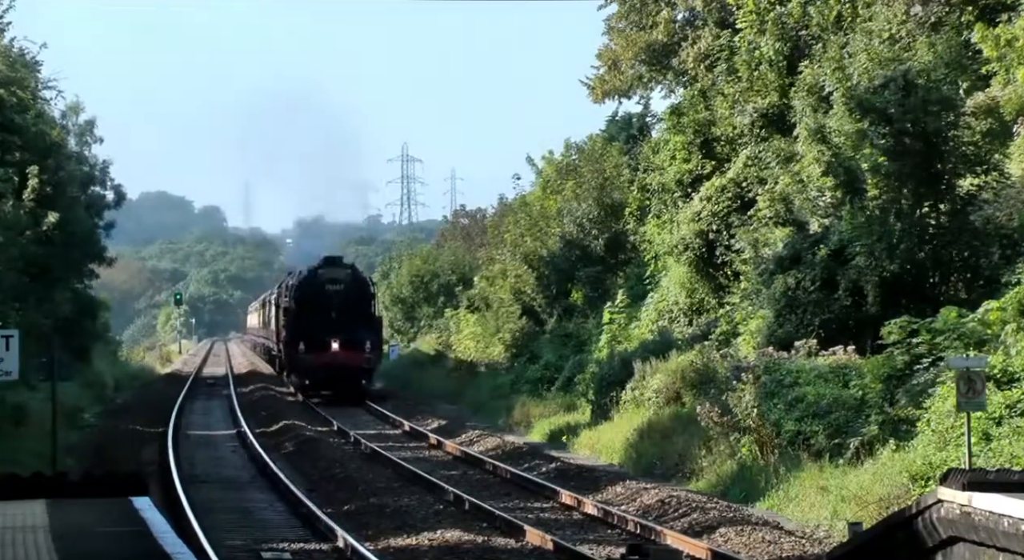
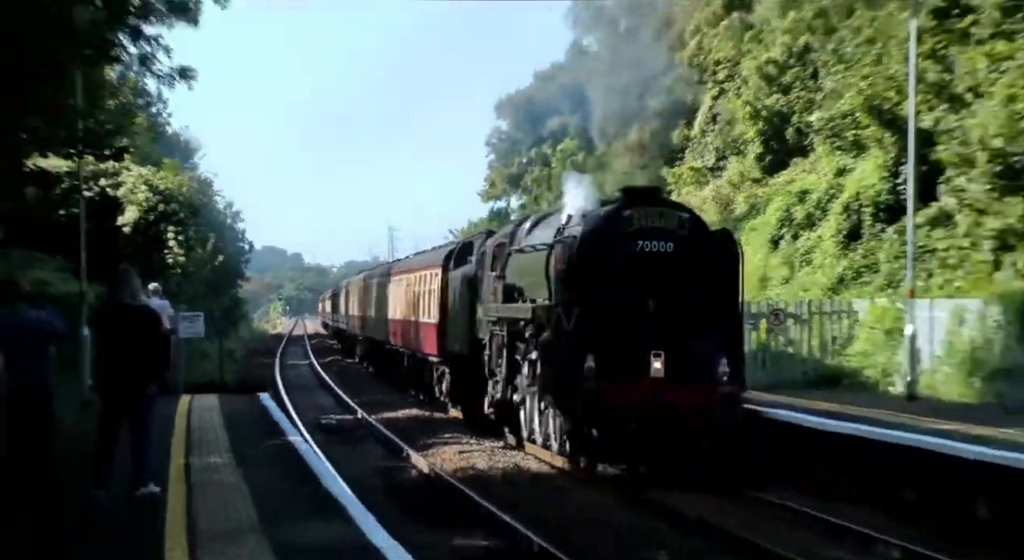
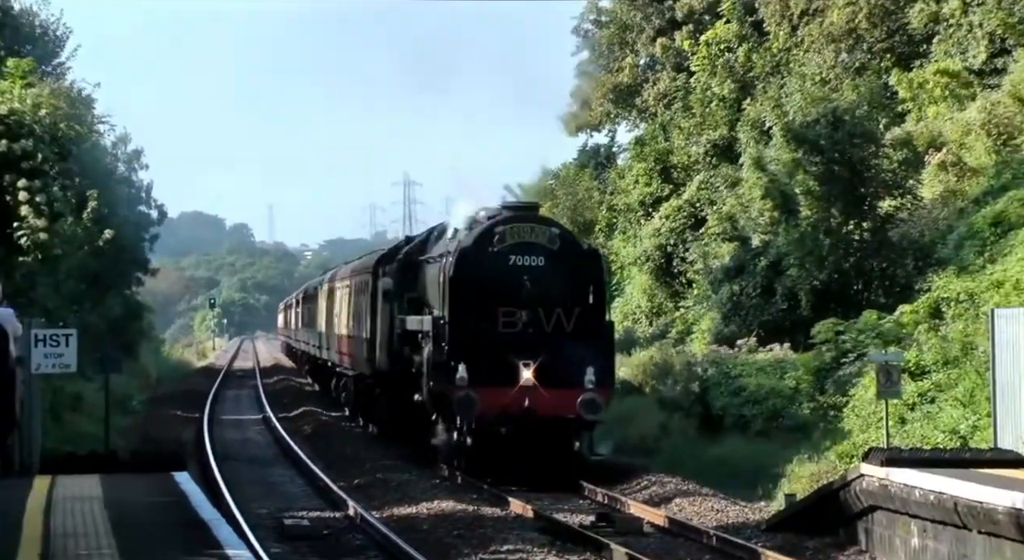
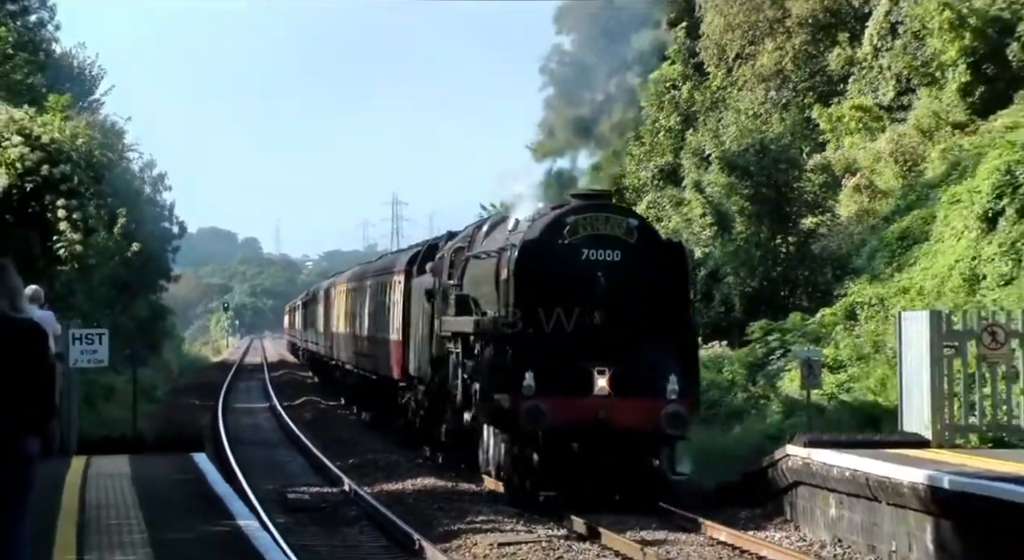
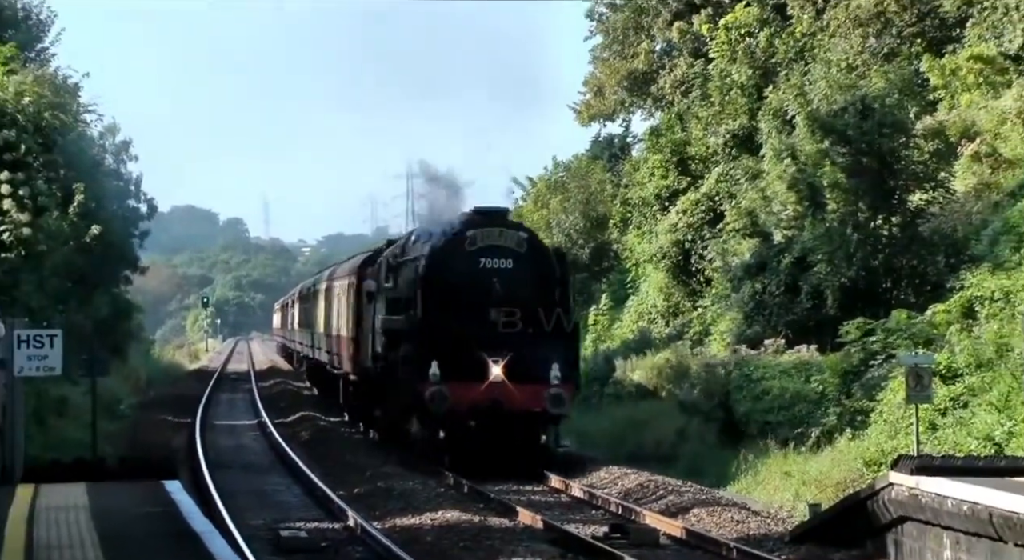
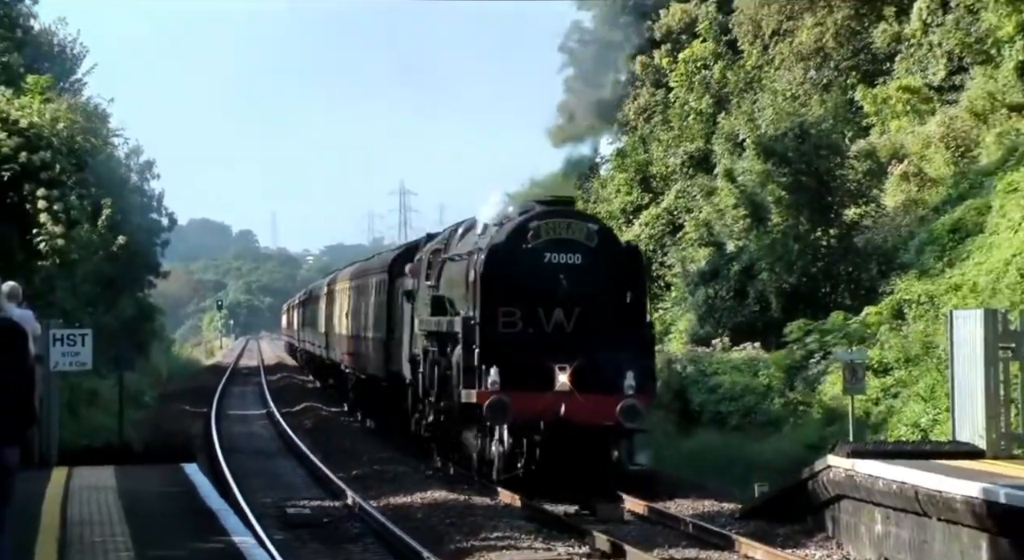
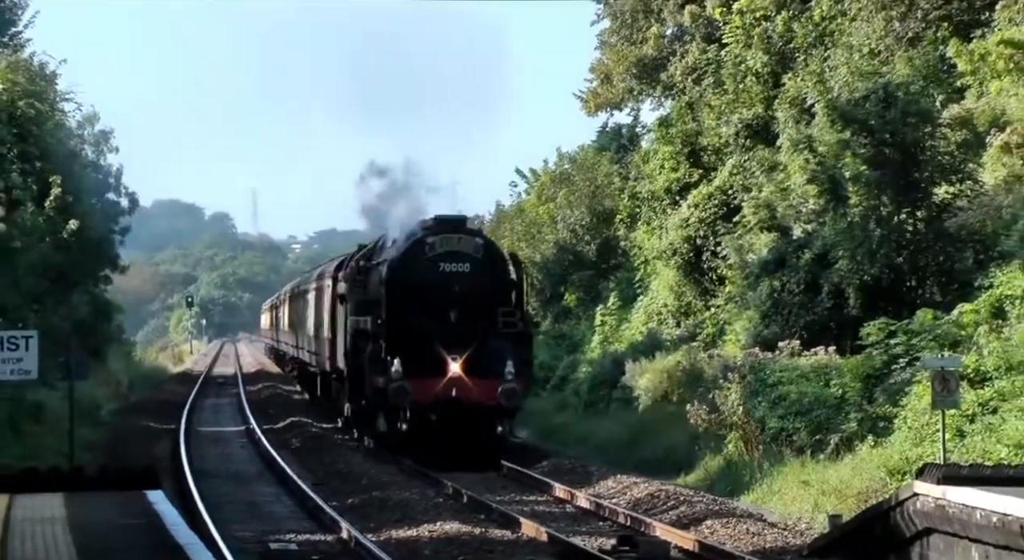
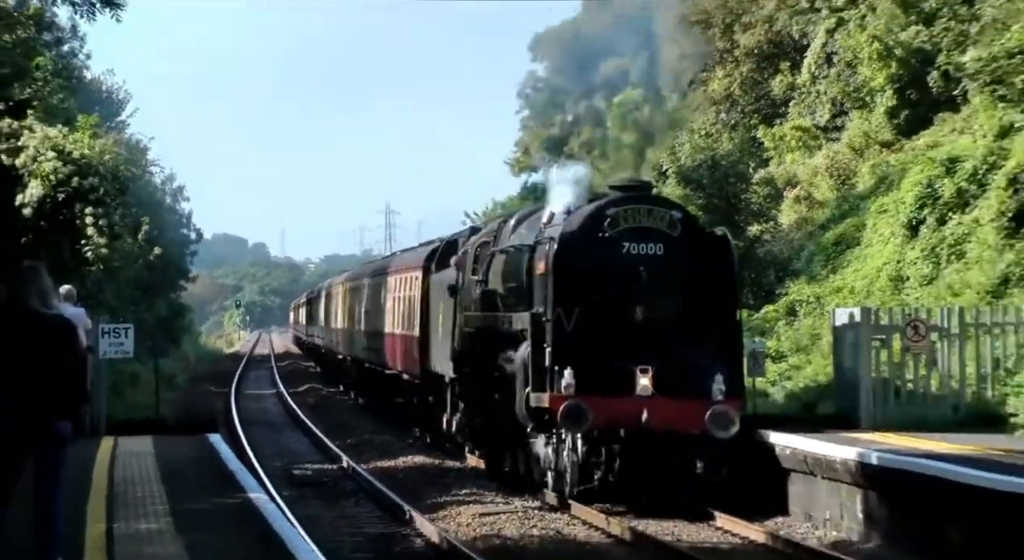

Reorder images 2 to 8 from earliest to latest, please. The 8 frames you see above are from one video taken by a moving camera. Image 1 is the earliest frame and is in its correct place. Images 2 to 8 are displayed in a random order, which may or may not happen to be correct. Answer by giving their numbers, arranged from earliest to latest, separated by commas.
7, 5, 3, 6, 4, 8, 2
